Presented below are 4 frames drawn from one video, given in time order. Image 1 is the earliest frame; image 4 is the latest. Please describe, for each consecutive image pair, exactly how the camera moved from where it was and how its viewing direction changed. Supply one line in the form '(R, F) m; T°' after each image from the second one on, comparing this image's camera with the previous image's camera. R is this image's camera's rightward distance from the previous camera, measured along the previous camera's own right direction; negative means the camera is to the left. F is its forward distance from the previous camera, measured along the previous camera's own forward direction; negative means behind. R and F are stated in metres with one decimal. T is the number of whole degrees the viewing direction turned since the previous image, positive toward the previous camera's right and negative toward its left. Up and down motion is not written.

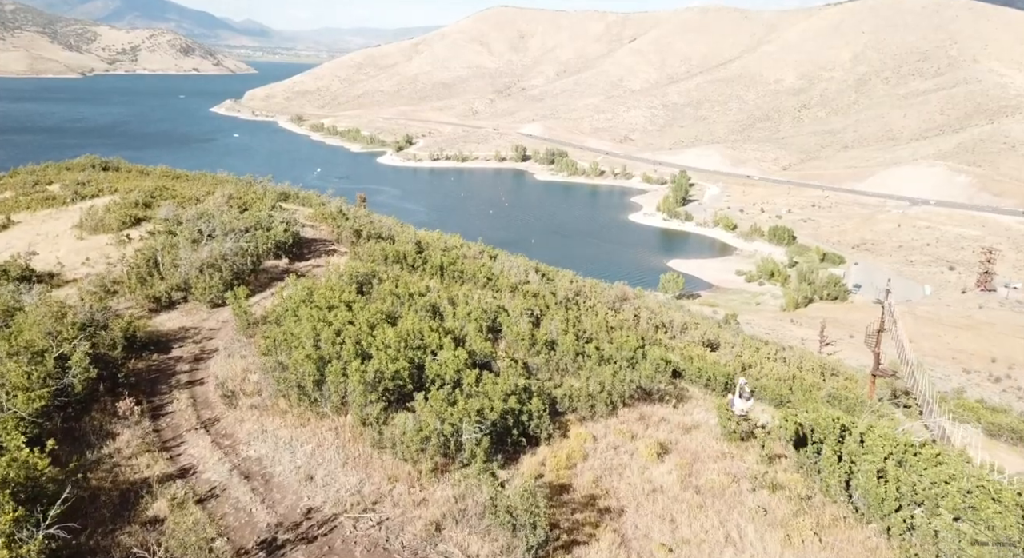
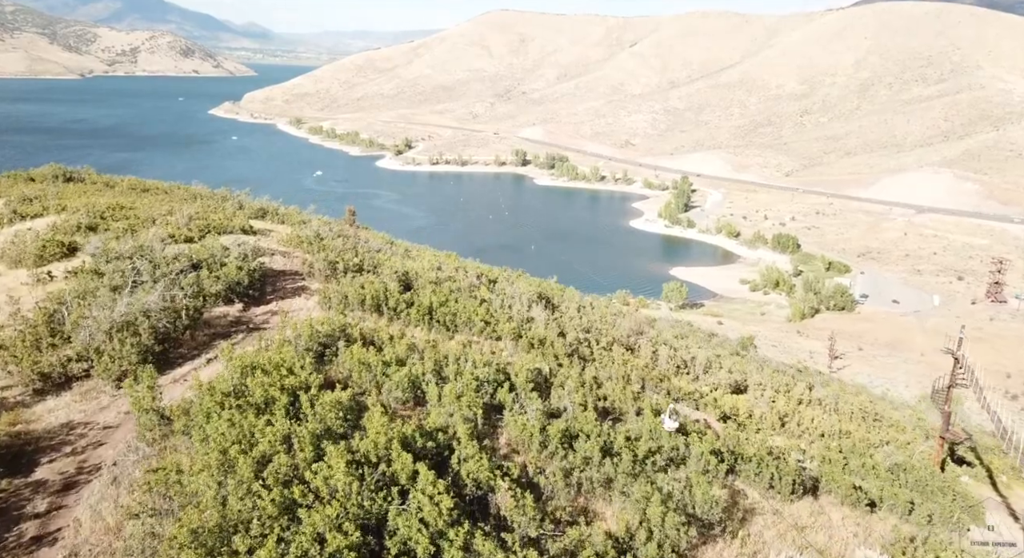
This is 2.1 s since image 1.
(0.0, +1.6) m; 0°
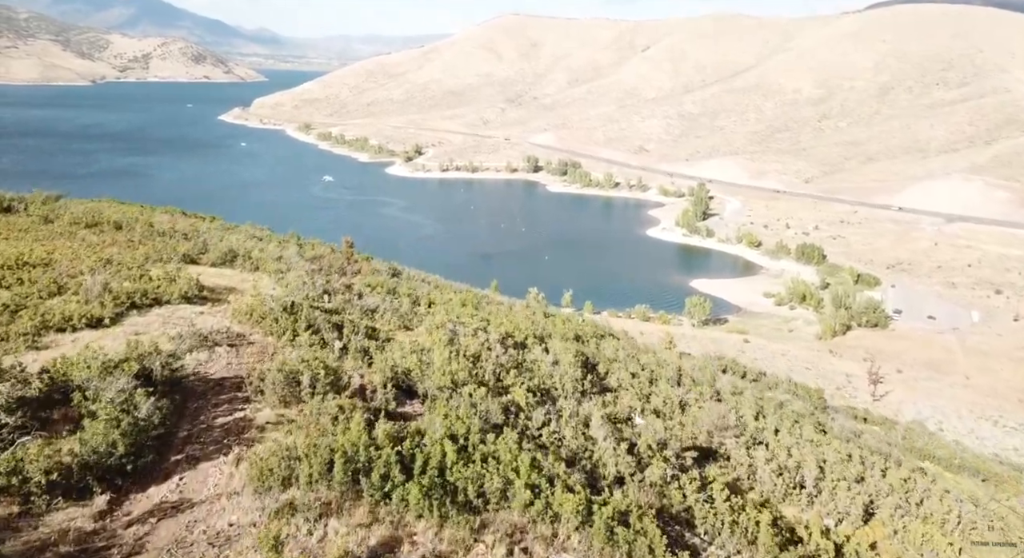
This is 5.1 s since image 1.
(-0.4, +3.2) m; -1°
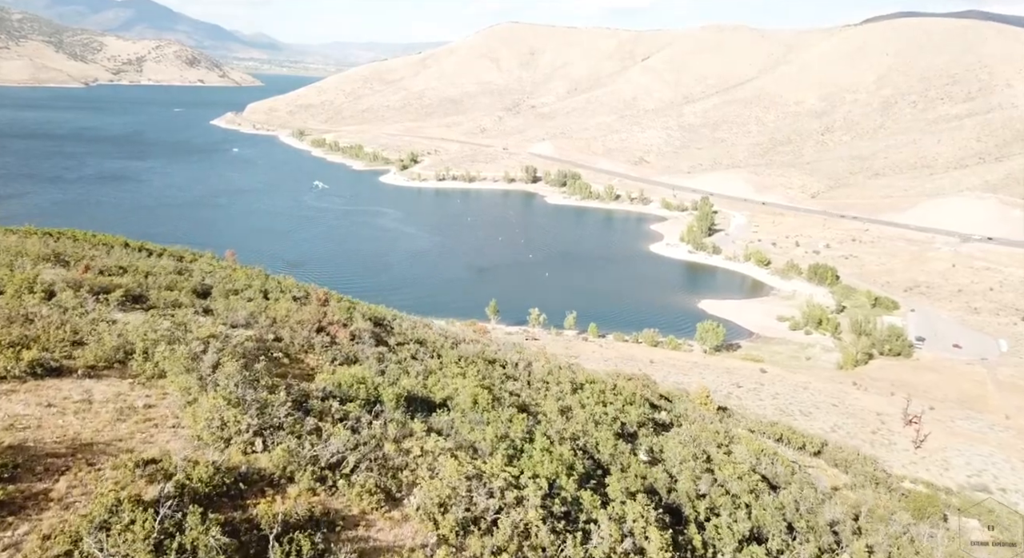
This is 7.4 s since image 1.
(-0.5, +4.2) m; 0°
